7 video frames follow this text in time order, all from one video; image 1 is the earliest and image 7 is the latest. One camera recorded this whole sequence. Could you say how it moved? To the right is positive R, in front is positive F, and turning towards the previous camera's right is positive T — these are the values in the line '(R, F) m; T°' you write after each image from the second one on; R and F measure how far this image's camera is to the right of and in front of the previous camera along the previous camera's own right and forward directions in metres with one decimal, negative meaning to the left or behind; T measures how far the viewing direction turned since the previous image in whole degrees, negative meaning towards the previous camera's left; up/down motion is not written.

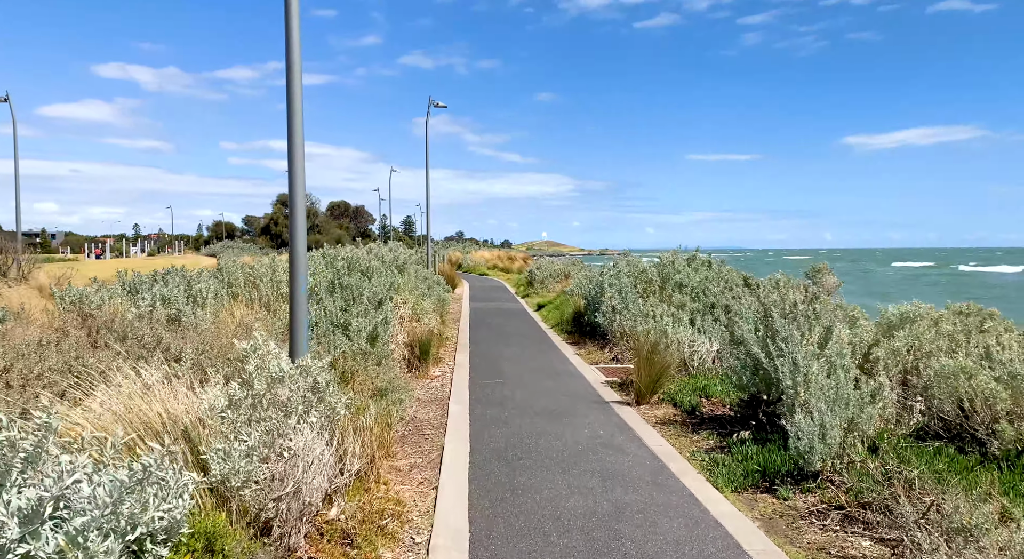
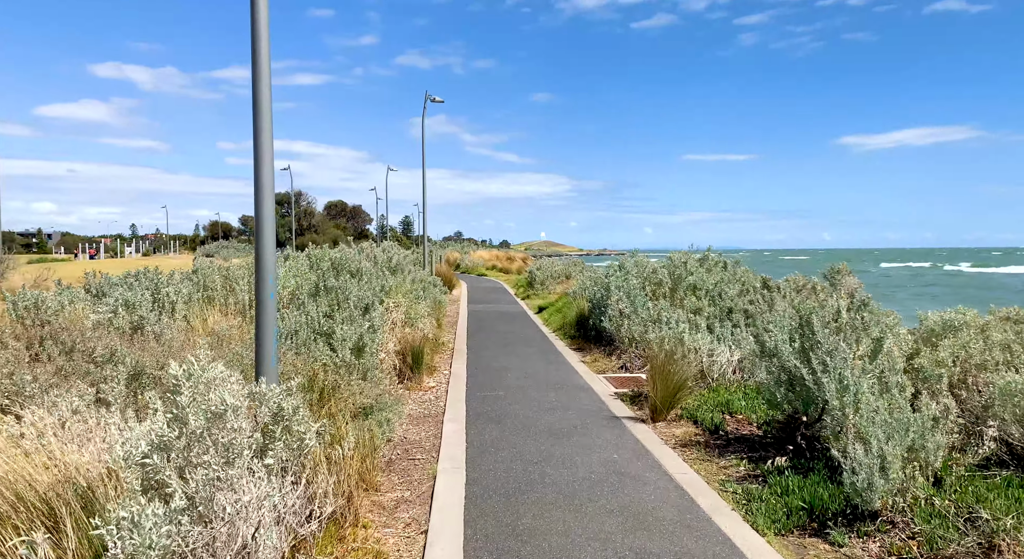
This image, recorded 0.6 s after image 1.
(0.0, +0.7) m; 0°
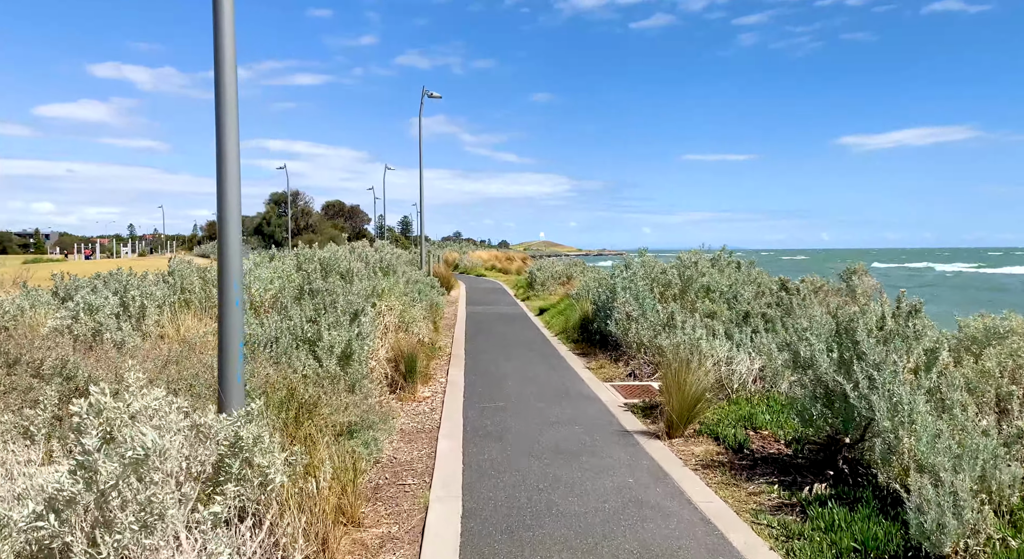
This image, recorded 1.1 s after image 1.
(0.0, +0.6) m; 0°
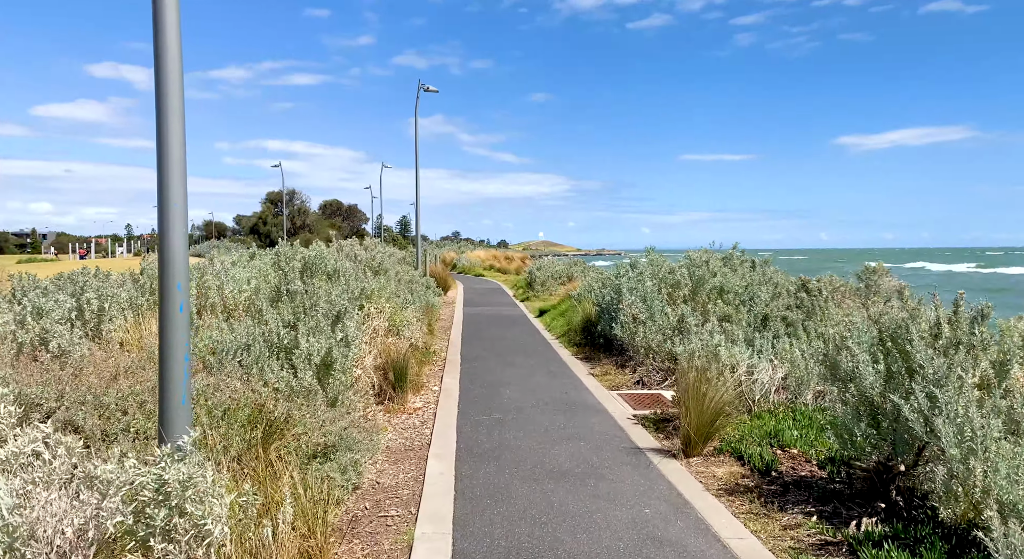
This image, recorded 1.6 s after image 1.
(0.0, +0.6) m; 0°
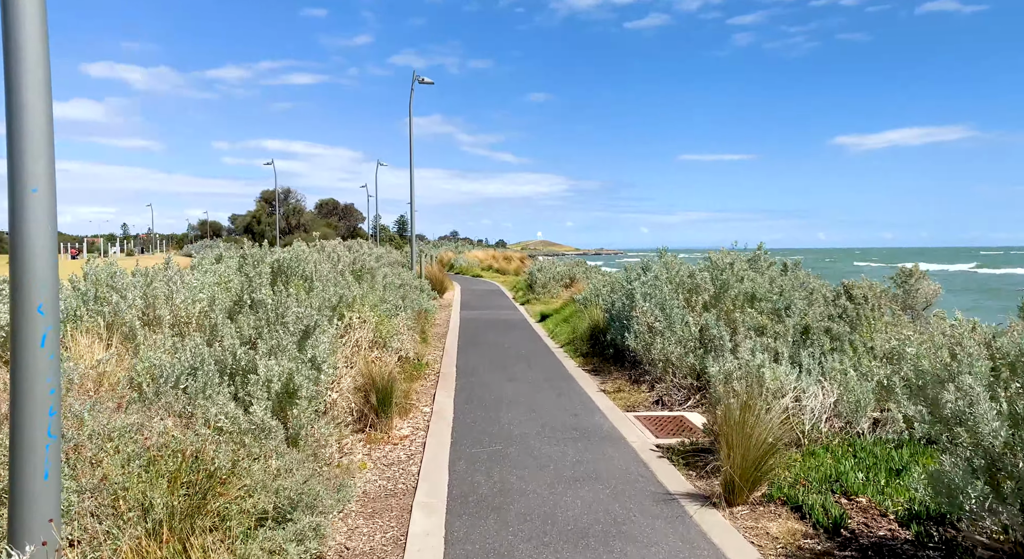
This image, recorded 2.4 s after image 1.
(0.0, +1.0) m; 0°
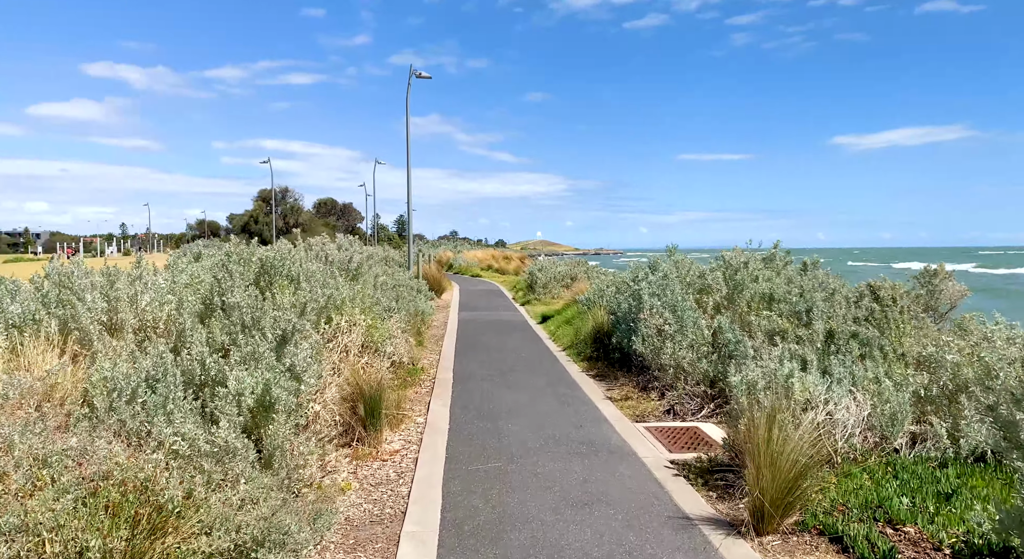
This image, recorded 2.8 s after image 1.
(0.0, +0.5) m; 0°
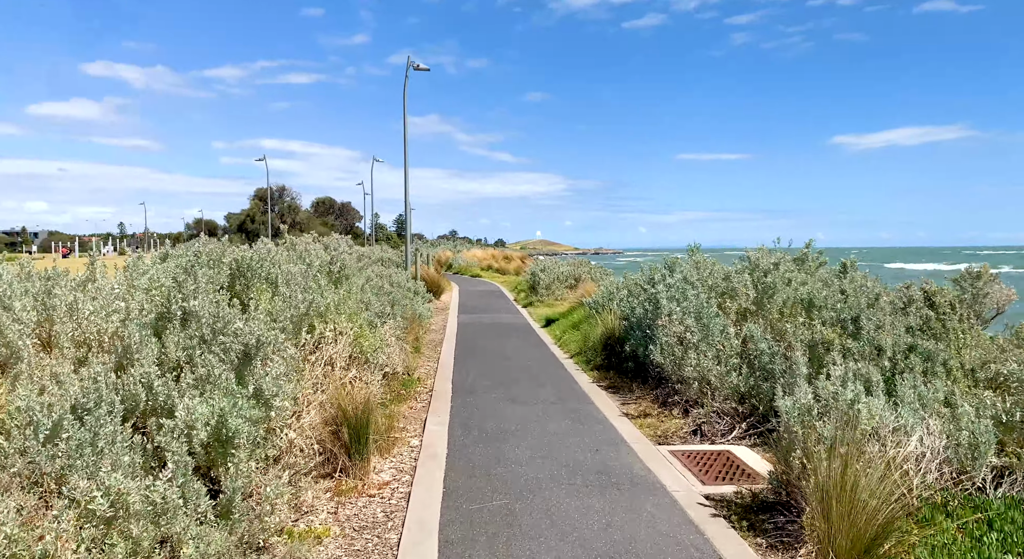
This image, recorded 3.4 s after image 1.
(-0.1, +0.7) m; 0°
